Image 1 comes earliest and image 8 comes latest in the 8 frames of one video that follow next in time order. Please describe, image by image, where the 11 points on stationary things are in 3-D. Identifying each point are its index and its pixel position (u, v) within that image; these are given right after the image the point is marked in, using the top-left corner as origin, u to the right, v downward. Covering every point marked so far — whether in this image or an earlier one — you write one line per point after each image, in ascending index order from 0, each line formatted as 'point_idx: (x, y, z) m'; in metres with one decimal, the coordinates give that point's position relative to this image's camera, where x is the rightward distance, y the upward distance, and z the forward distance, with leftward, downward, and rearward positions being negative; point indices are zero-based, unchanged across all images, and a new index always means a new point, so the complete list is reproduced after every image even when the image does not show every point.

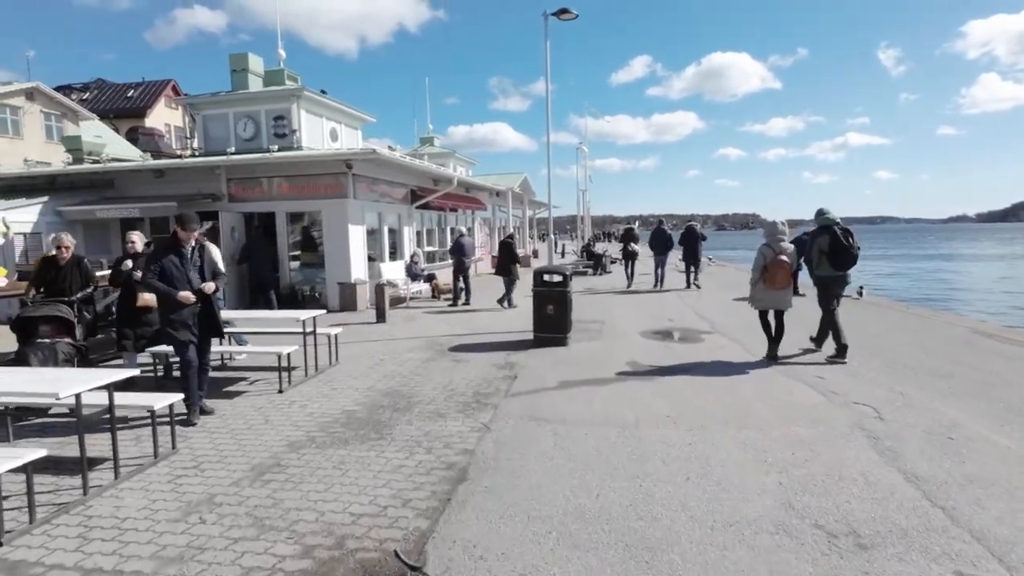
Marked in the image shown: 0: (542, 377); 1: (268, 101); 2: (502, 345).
0: (+0.4, -1.2, +7.2) m
1: (-7.3, +5.6, +16.8) m
2: (-0.2, -0.9, +9.2) m
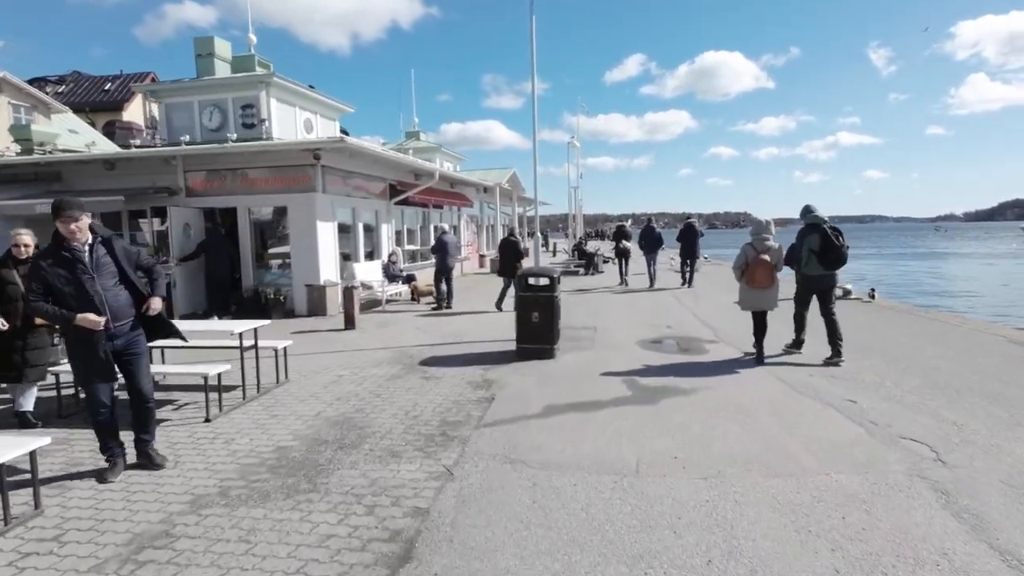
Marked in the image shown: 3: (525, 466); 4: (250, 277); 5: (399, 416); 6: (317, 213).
0: (+0.1, -1.2, +6.1) m
1: (-7.7, +5.6, +15.5) m
2: (-0.5, -1.0, +8.1) m
3: (+0.1, -1.4, +4.4) m
4: (-5.9, +0.2, +12.6) m
5: (-1.1, -1.3, +5.7) m
6: (-4.2, +1.6, +12.0) m
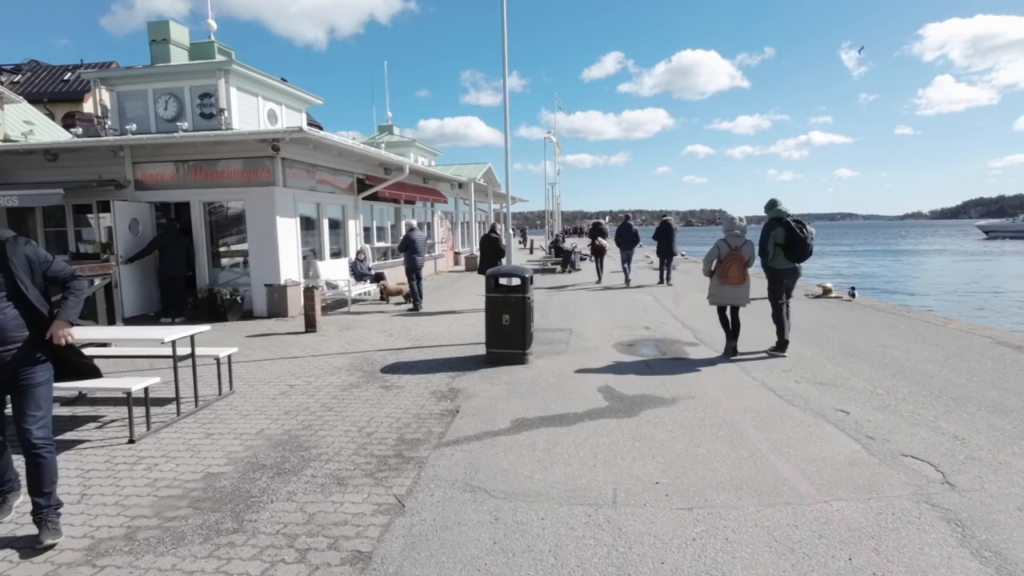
0: (-0.2, -1.2, +5.6) m
1: (-8.4, +5.6, +14.7) m
2: (-0.9, -1.0, +7.5) m
3: (-0.2, -1.4, +3.8) m
4: (-6.5, +0.2, +11.9) m
5: (-1.5, -1.3, +5.1) m
6: (-4.7, +1.6, +11.3) m
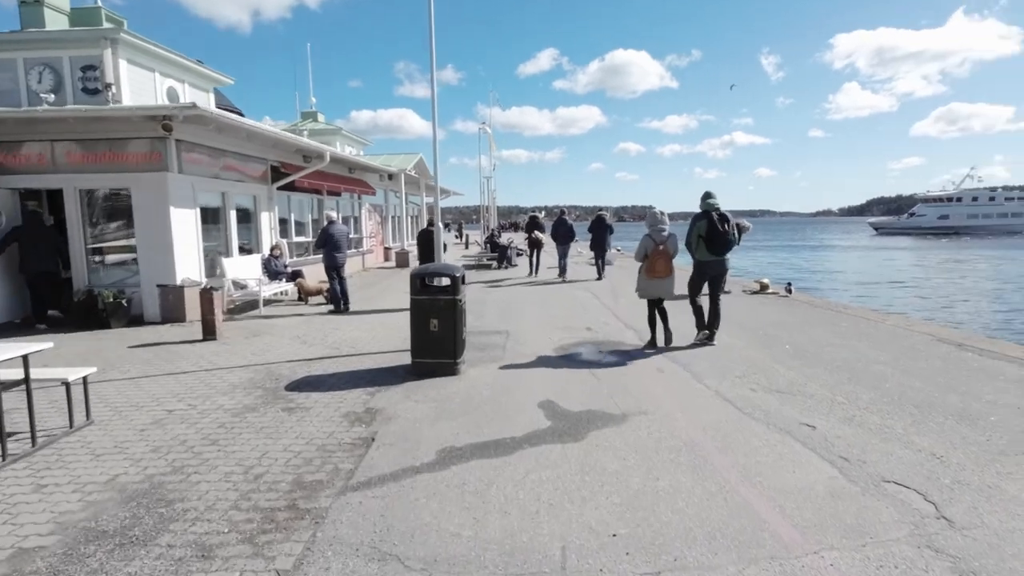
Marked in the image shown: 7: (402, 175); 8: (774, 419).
0: (-0.8, -1.3, +4.7) m
1: (-10.0, +5.6, +12.7) m
2: (-1.7, -1.0, +6.5) m
3: (-0.6, -1.5, +2.9) m
4: (-7.8, +0.2, +10.2) m
5: (-2.0, -1.4, +4.0) m
6: (-6.0, +1.6, +9.8) m
7: (-3.9, +4.0, +19.8) m
8: (+2.3, -1.2, +4.9) m
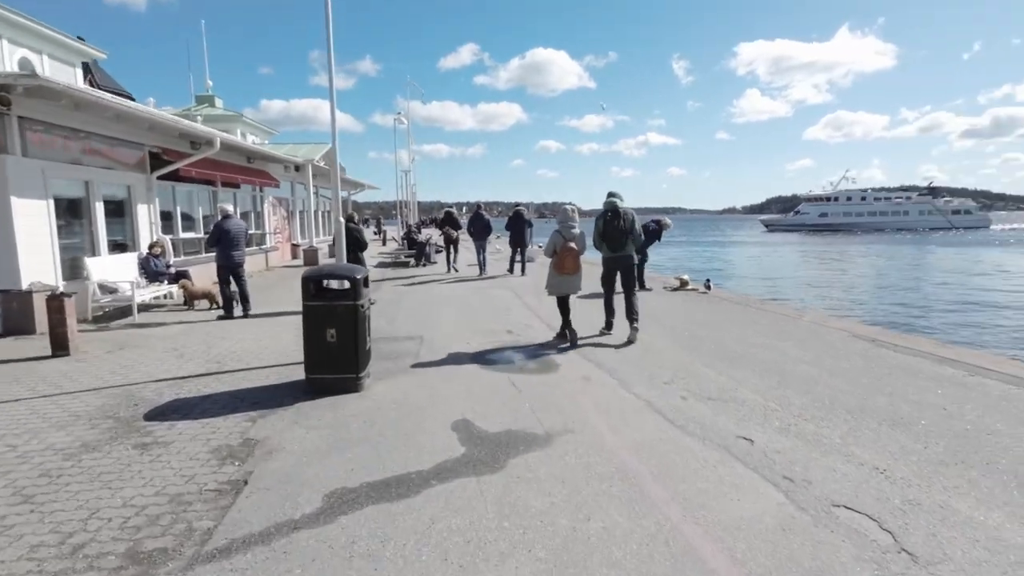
0: (-1.5, -1.3, +3.8) m
1: (-11.8, +5.4, +10.5) m
2: (-2.6, -1.1, +5.6) m
3: (-1.0, -1.5, +2.2) m
4: (-9.1, +0.1, +8.3) m
5: (-2.6, -1.4, +3.1) m
6: (-7.3, +1.5, +8.2) m
7: (-6.7, +4.0, +18.4) m
8: (+1.6, -1.2, +4.5) m
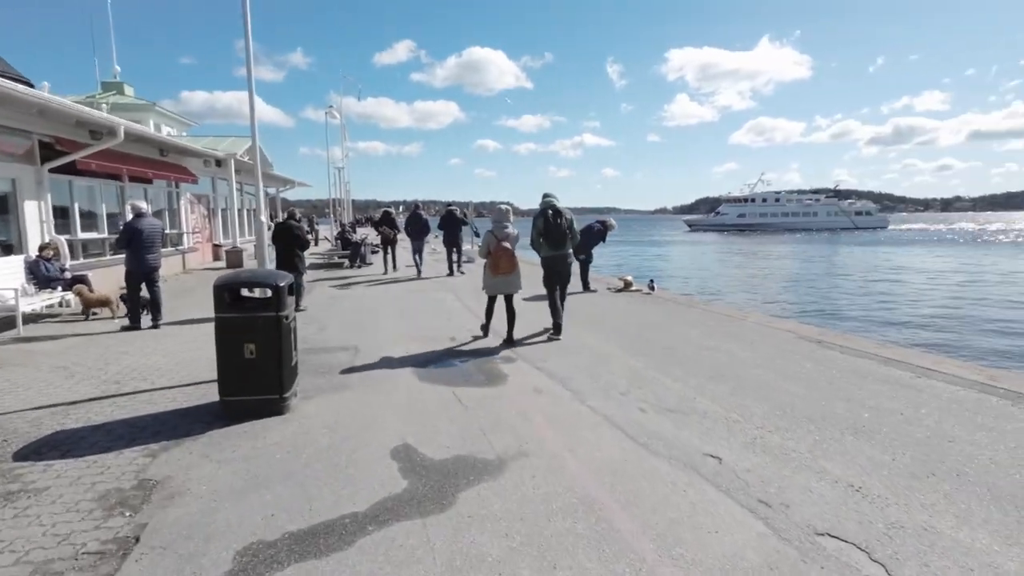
0: (-1.8, -1.4, +3.2) m
1: (-12.8, +5.3, +8.7) m
2: (-3.1, -1.2, +4.8) m
3: (-1.1, -1.6, +1.6) m
4: (-9.9, 0.0, +6.8) m
5: (-2.8, -1.5, +2.3) m
6: (-8.1, +1.4, +6.9) m
7: (-8.6, +3.9, +17.1) m
8: (+1.2, -1.2, +4.2) m
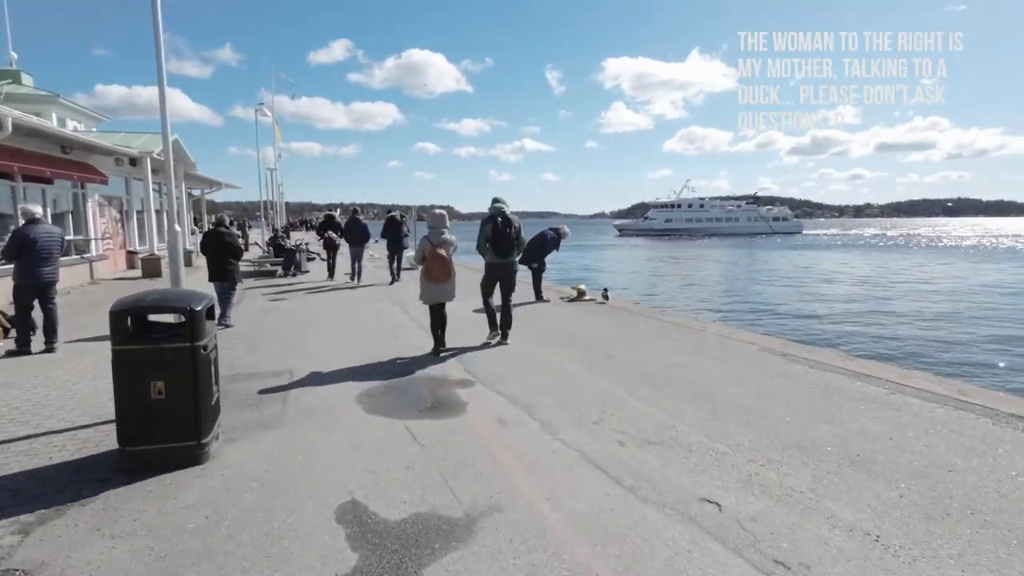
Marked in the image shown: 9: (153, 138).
0: (-1.9, -1.6, +2.4) m
1: (-13.4, +5.0, +6.8) m
2: (-3.3, -1.4, +3.8) m
3: (-1.0, -1.7, +0.8) m
4: (-10.3, -0.3, +5.2) m
5: (-2.7, -1.7, +1.4) m
6: (-8.5, +1.1, +5.4) m
7: (-10.1, +3.6, +15.5) m
8: (+1.0, -1.4, +3.7) m
9: (-11.0, +4.5, +17.0) m
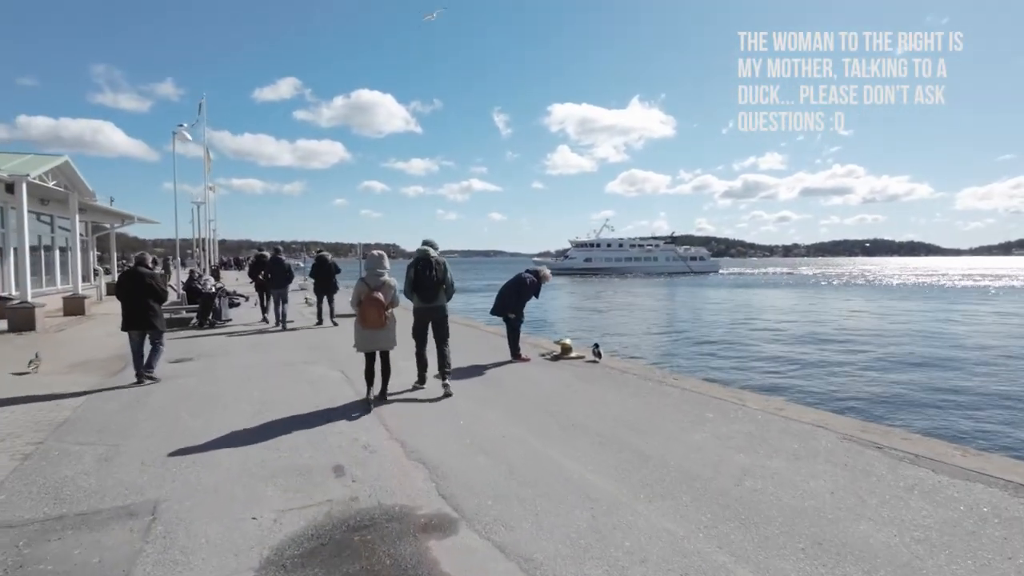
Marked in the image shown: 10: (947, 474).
0: (-1.4, -1.9, -0.2) m
1: (-13.4, +4.3, +3.6) m
2: (-3.0, -1.8, +1.2) m
3: (-0.5, -2.0, -1.6) m
4: (-10.1, -0.8, +1.9) m
5: (-2.2, -1.9, -1.2) m
6: (-8.4, +0.6, +2.4) m
7: (-10.9, +2.3, +12.5) m
8: (+1.3, -1.8, +1.4) m
9: (-11.9, +3.2, +14.0) m
10: (+3.7, -1.6, +4.7) m
